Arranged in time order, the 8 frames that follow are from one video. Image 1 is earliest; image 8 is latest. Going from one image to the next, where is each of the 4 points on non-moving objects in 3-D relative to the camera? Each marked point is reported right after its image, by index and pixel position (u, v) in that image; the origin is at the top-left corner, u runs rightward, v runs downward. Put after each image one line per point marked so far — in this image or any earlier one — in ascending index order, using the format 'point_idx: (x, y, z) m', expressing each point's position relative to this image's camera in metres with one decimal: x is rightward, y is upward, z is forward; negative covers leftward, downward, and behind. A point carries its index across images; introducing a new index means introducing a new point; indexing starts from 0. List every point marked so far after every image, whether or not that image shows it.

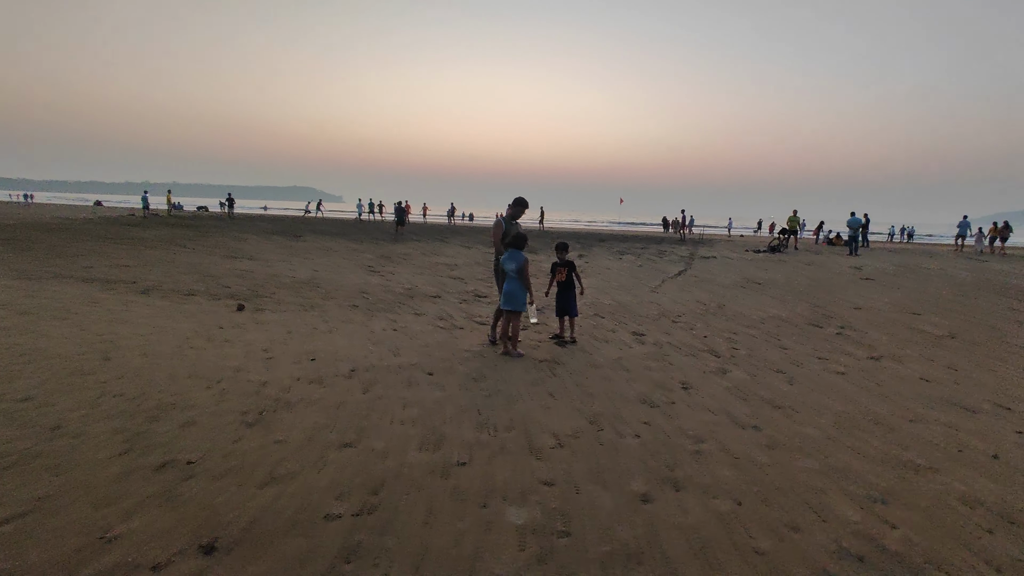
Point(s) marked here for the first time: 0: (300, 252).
0: (-4.4, +0.8, +16.7) m
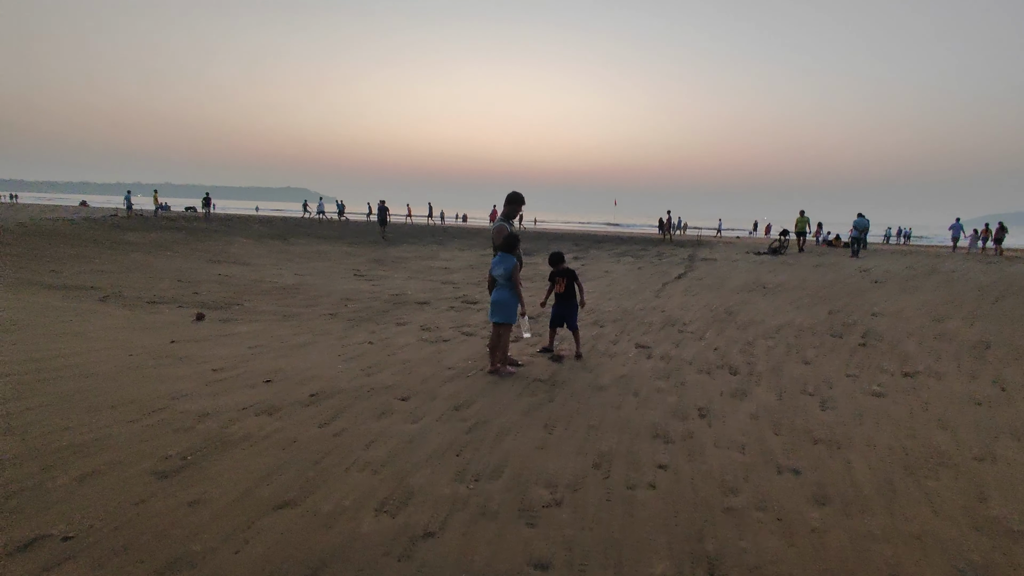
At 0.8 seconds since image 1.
0: (-4.5, +0.7, +16.0) m
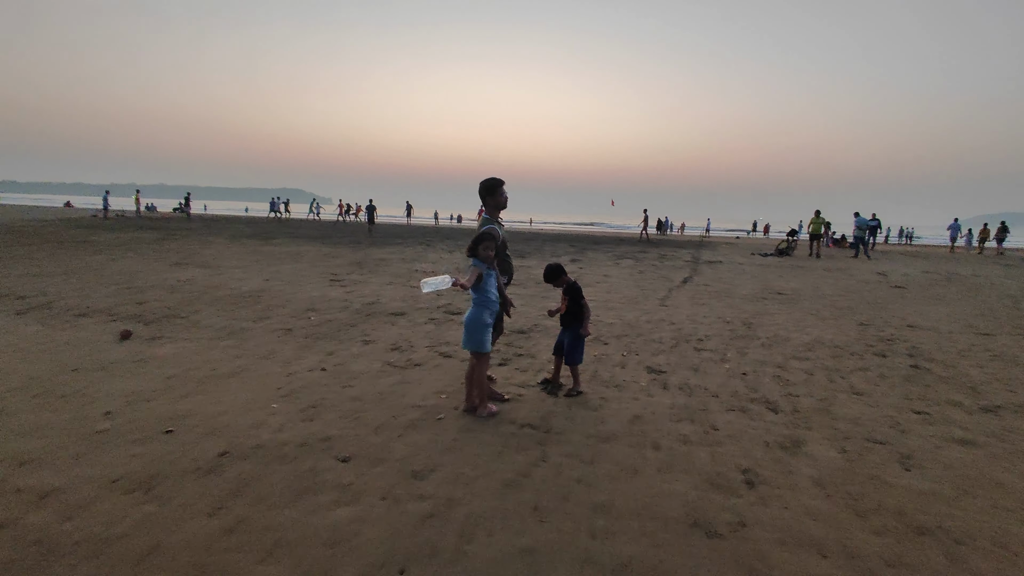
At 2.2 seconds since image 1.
0: (-4.7, +0.6, +14.9) m
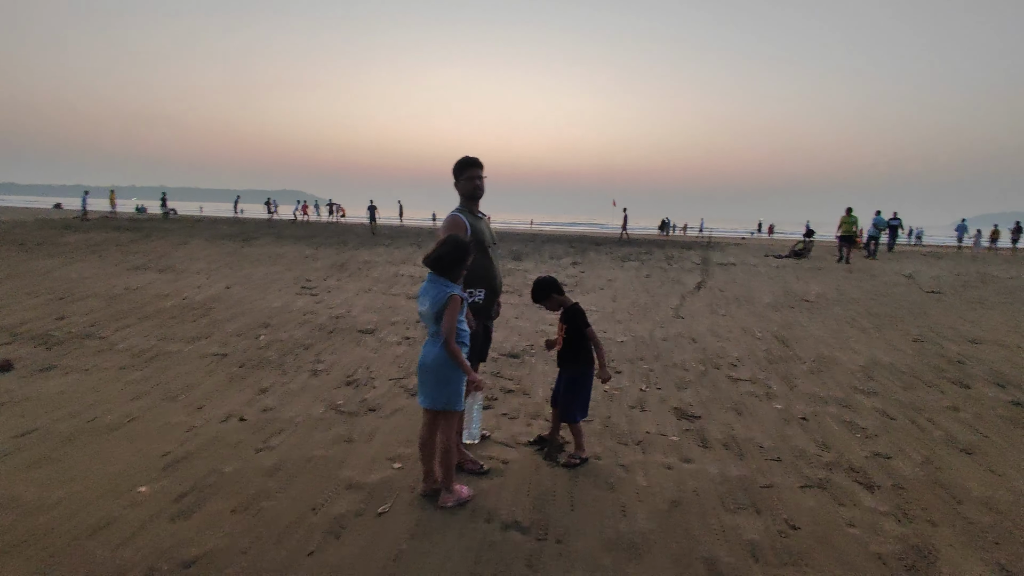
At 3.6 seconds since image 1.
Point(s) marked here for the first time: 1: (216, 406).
0: (-4.7, +0.5, +13.7) m
1: (-1.4, -0.5, +3.7) m
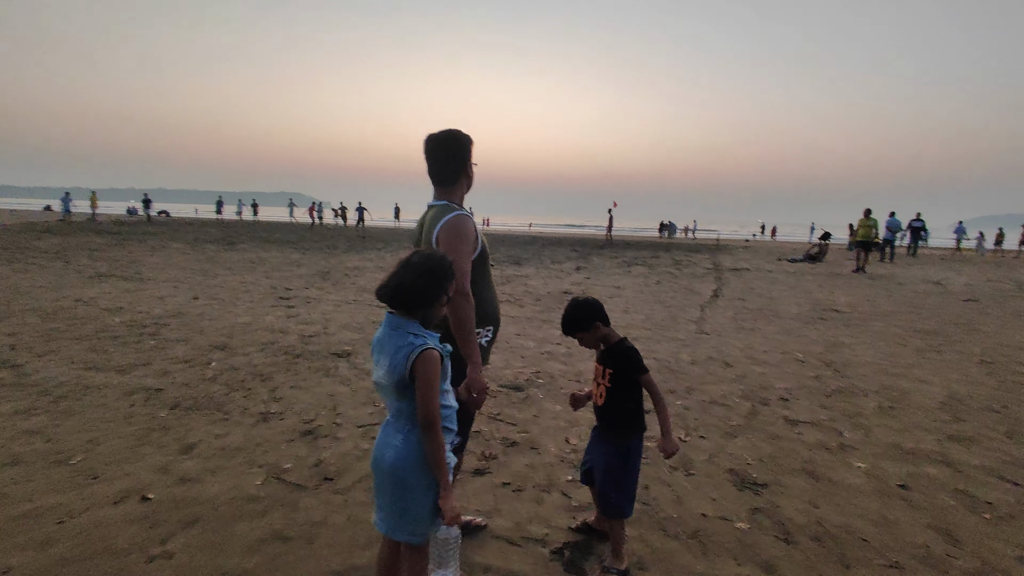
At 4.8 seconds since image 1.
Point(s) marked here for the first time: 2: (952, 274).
0: (-4.8, +0.4, +12.7) m
1: (-1.4, -0.6, +2.8) m
2: (+7.9, +0.3, +14.6) m
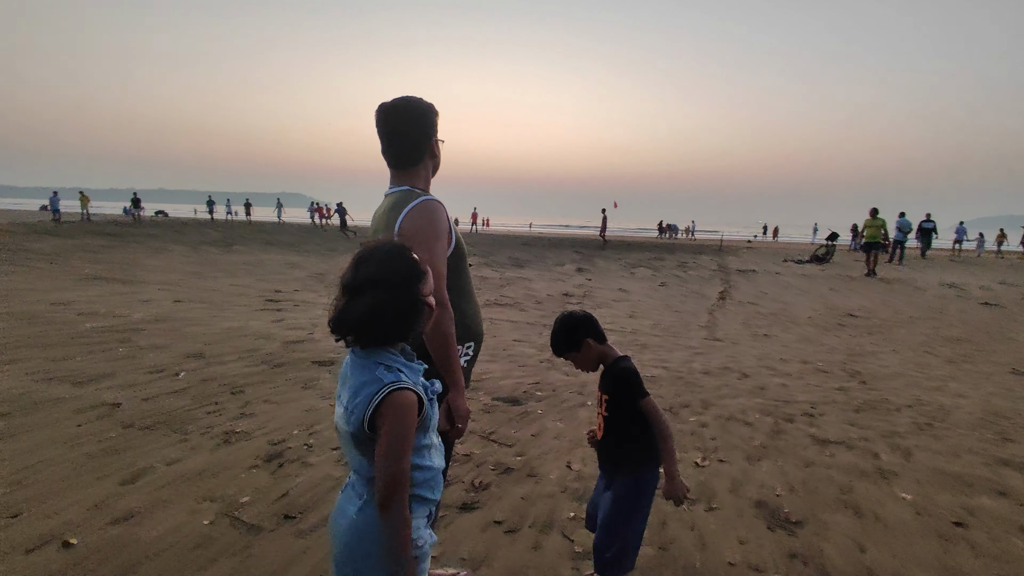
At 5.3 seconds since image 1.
0: (-4.7, +0.3, +12.3) m
1: (-1.4, -0.7, +2.4) m
2: (+8.0, +0.2, +14.1) m
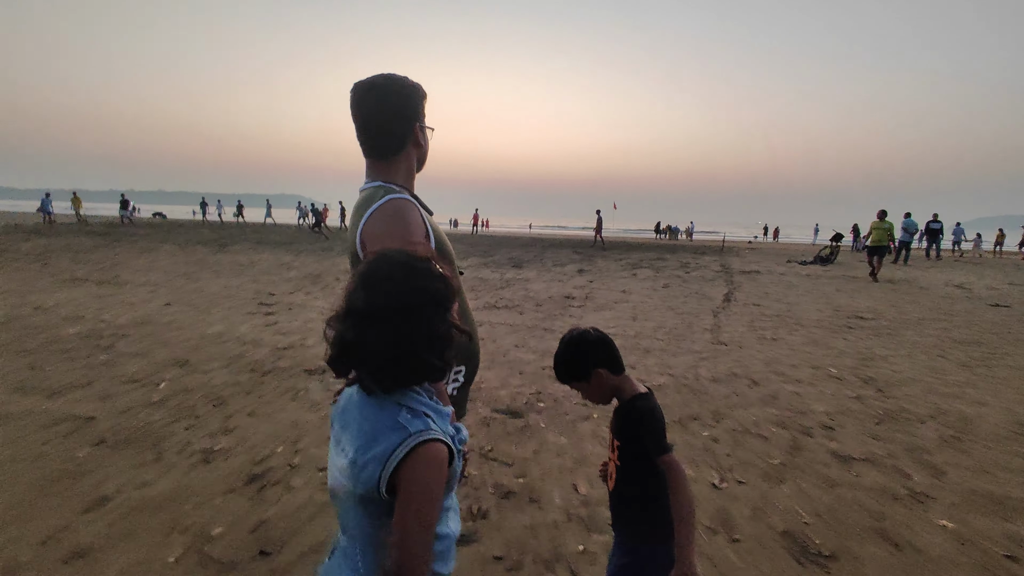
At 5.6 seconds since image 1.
0: (-4.8, +0.3, +12.1) m
1: (-1.4, -0.7, +2.1) m
2: (+7.9, +0.2, +13.9) m
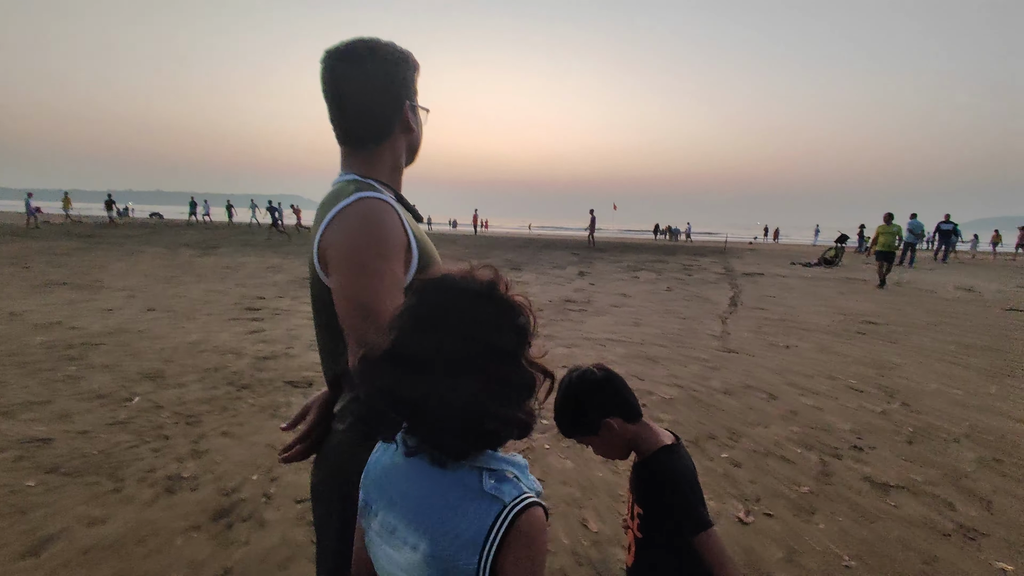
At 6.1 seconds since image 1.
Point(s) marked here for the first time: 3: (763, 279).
0: (-4.8, +0.2, +11.8) m
1: (-1.4, -0.7, +1.8) m
2: (+7.9, +0.1, +13.6) m
3: (+4.1, +0.1, +12.9) m
